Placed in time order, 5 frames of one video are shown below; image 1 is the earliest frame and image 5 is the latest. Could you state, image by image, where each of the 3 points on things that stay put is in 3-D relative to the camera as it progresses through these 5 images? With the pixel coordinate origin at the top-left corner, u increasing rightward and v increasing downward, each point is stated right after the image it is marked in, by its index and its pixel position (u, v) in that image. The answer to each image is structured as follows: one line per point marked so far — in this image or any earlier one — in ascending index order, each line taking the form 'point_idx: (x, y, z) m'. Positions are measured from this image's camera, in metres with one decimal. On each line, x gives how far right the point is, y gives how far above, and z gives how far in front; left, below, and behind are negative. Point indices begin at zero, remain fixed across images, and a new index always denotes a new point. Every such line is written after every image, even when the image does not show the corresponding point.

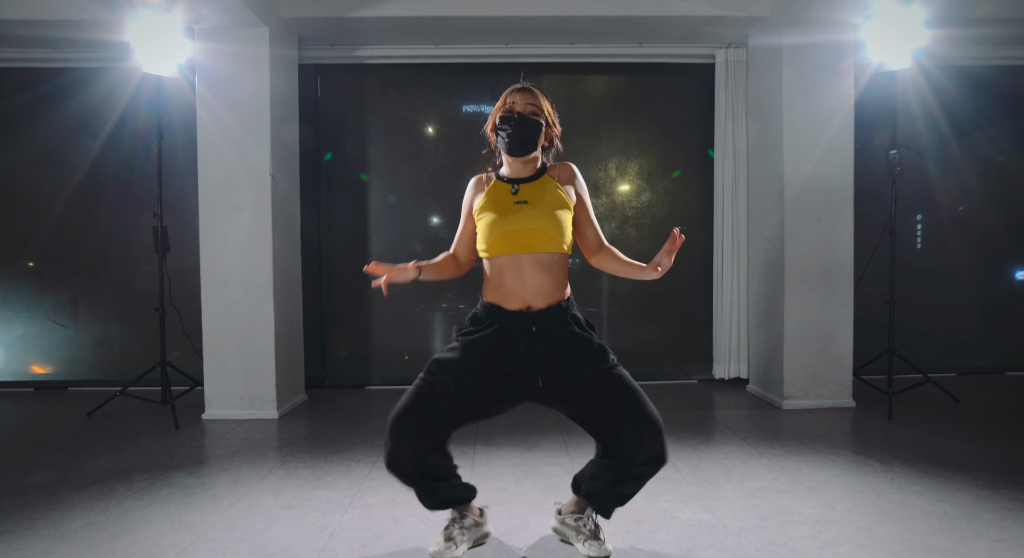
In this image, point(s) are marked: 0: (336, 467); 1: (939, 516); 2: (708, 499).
0: (-0.9, -0.9, +2.7) m
1: (+1.6, -0.9, +2.1) m
2: (+0.8, -0.9, +2.3) m
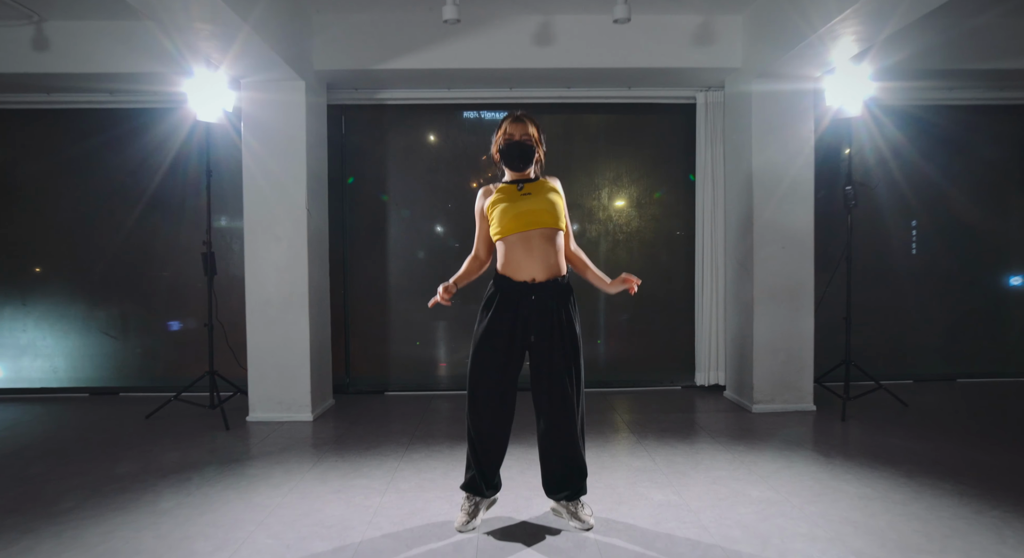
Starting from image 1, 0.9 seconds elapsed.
0: (-0.9, -1.1, +3.2) m
1: (+1.6, -1.0, +2.6) m
2: (+0.8, -1.0, +2.8) m
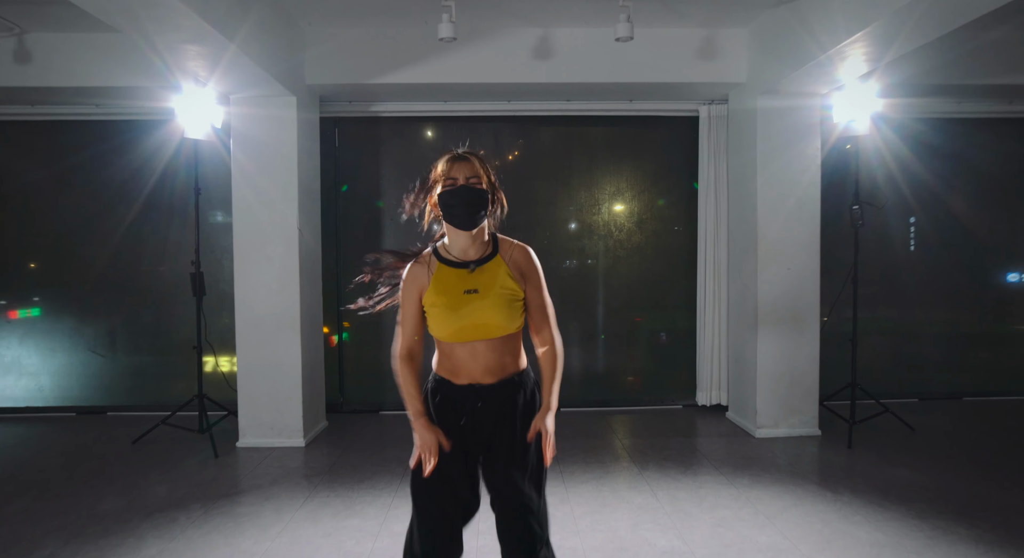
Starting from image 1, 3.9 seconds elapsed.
0: (-0.9, -1.2, +3.1) m
1: (+1.6, -1.2, +2.5) m
2: (+0.8, -1.2, +2.7) m
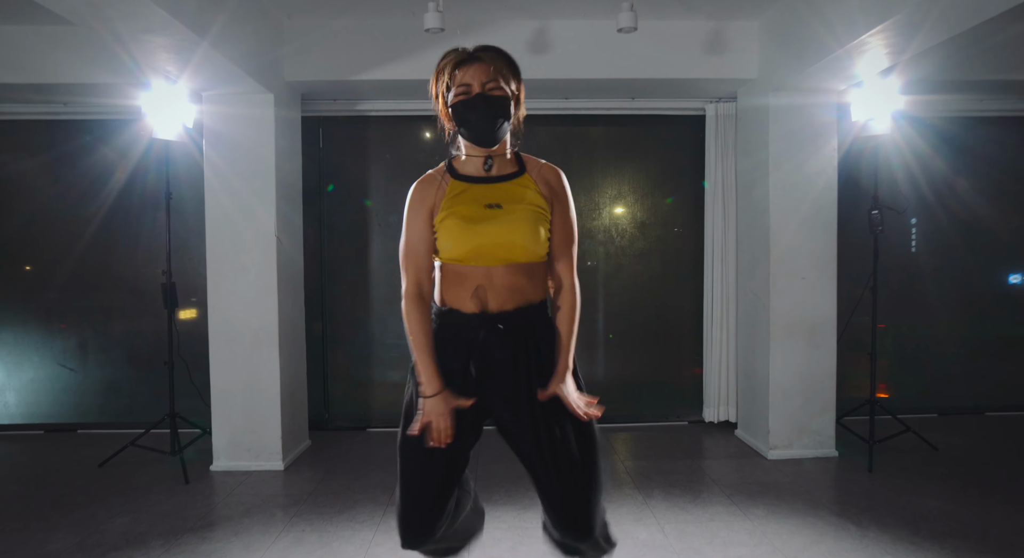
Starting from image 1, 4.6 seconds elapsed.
0: (-0.9, -1.3, +2.9) m
1: (+1.6, -1.3, +2.2) m
2: (+0.8, -1.3, +2.4) m
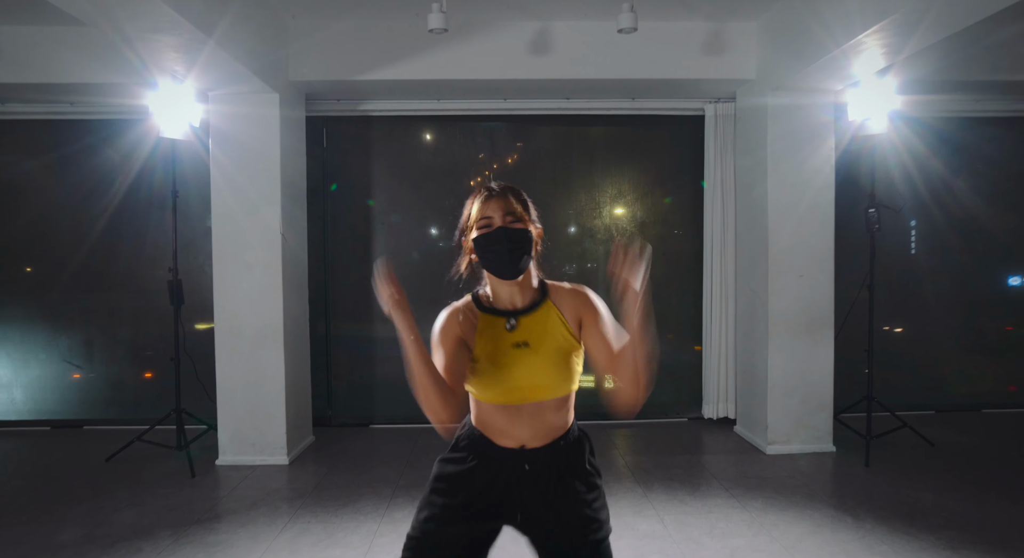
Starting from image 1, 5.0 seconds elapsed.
0: (-0.9, -1.3, +2.9) m
1: (+1.6, -1.3, +2.3) m
2: (+0.8, -1.3, +2.5) m
